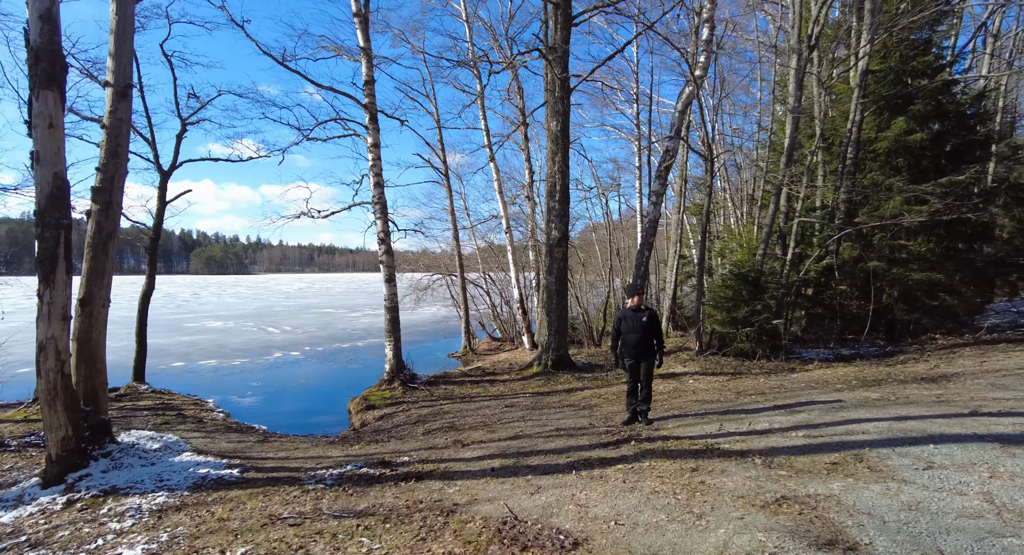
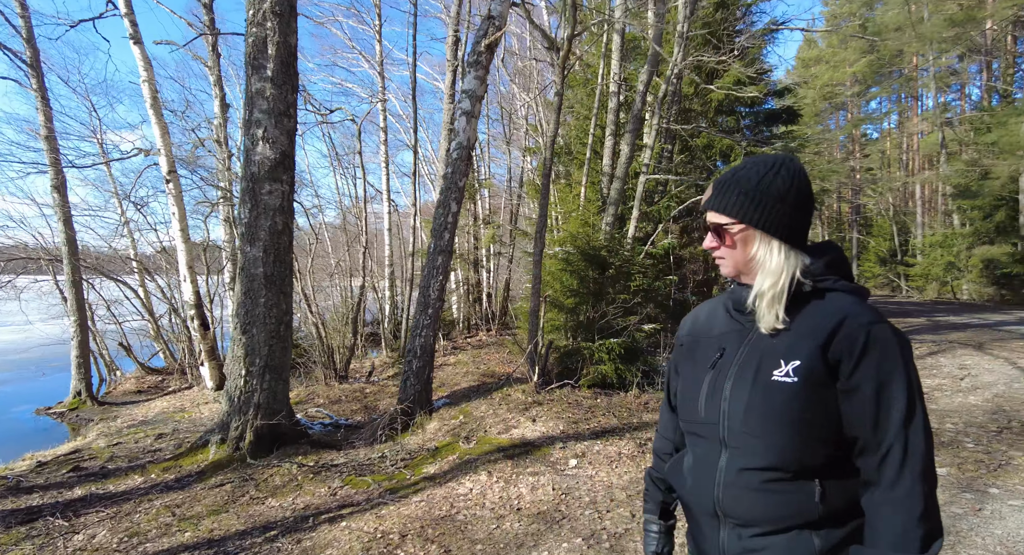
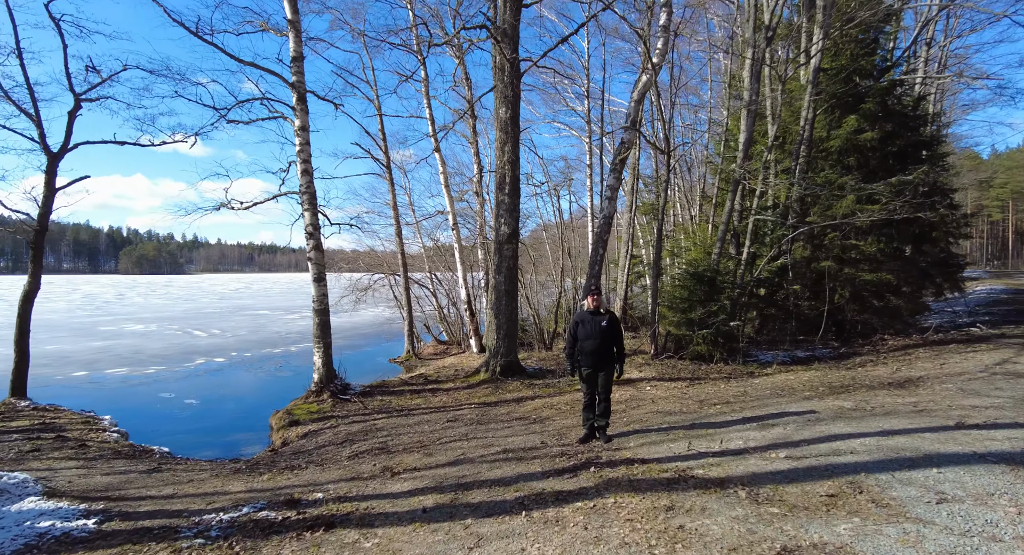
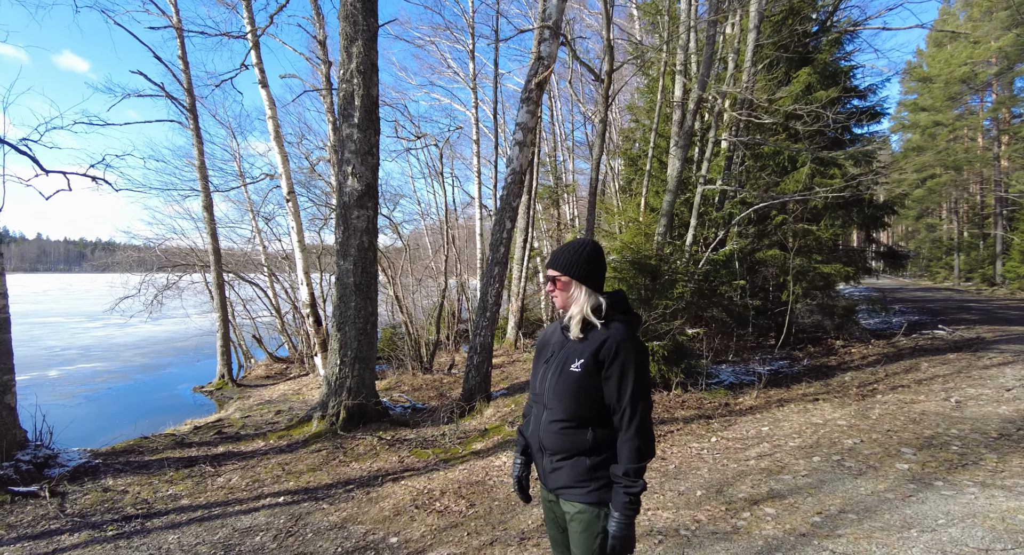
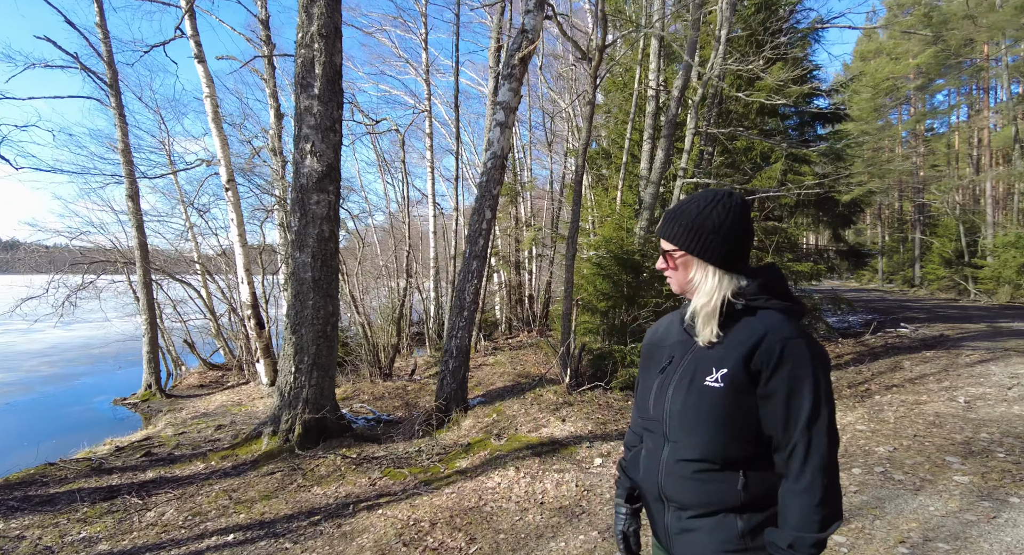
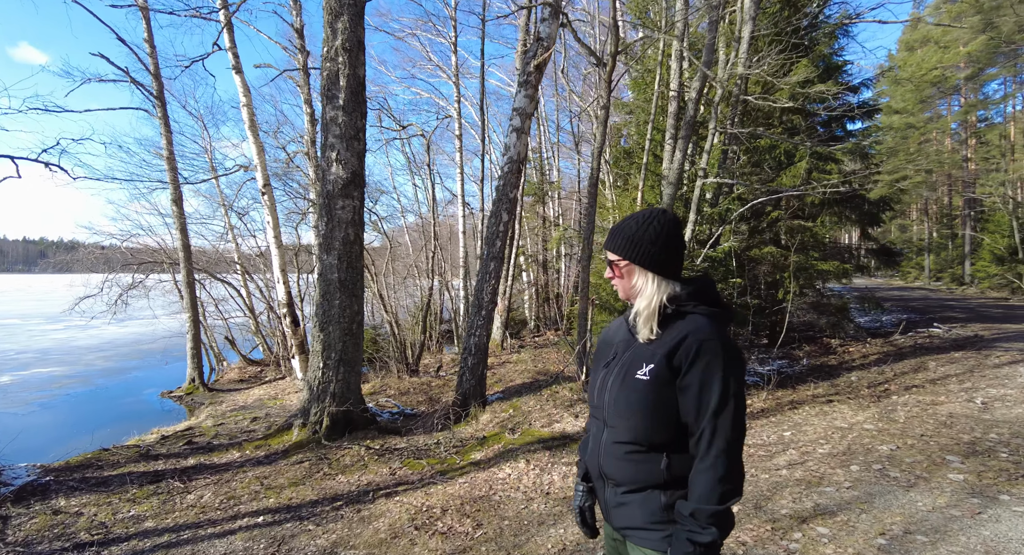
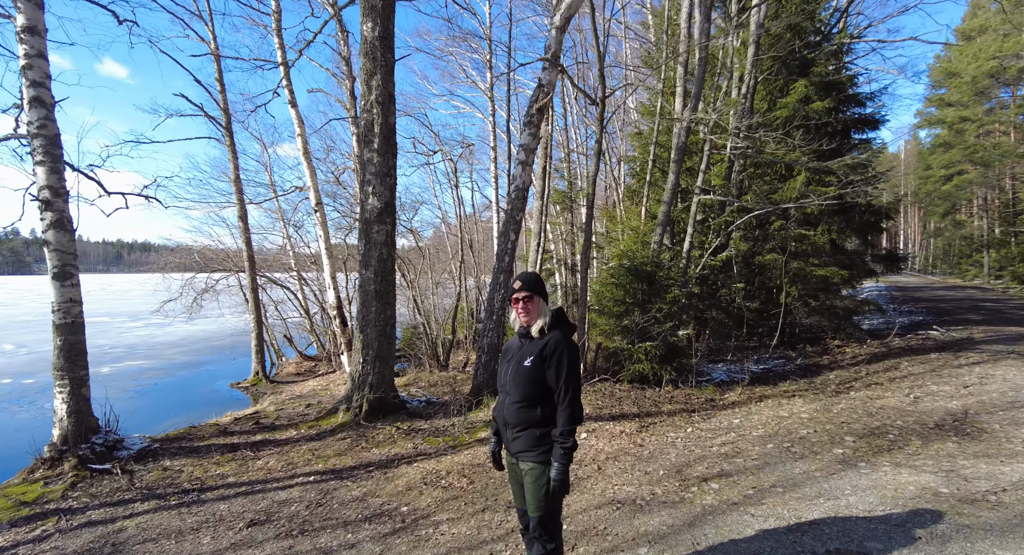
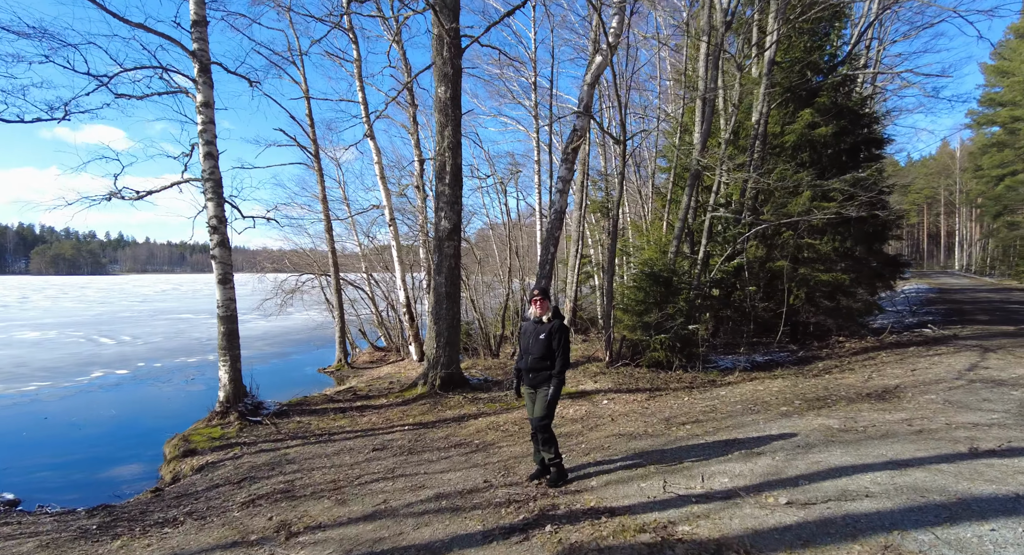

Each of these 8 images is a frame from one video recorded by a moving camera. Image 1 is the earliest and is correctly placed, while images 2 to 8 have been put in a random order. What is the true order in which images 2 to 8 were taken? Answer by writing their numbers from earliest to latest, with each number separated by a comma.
3, 8, 7, 4, 6, 5, 2
